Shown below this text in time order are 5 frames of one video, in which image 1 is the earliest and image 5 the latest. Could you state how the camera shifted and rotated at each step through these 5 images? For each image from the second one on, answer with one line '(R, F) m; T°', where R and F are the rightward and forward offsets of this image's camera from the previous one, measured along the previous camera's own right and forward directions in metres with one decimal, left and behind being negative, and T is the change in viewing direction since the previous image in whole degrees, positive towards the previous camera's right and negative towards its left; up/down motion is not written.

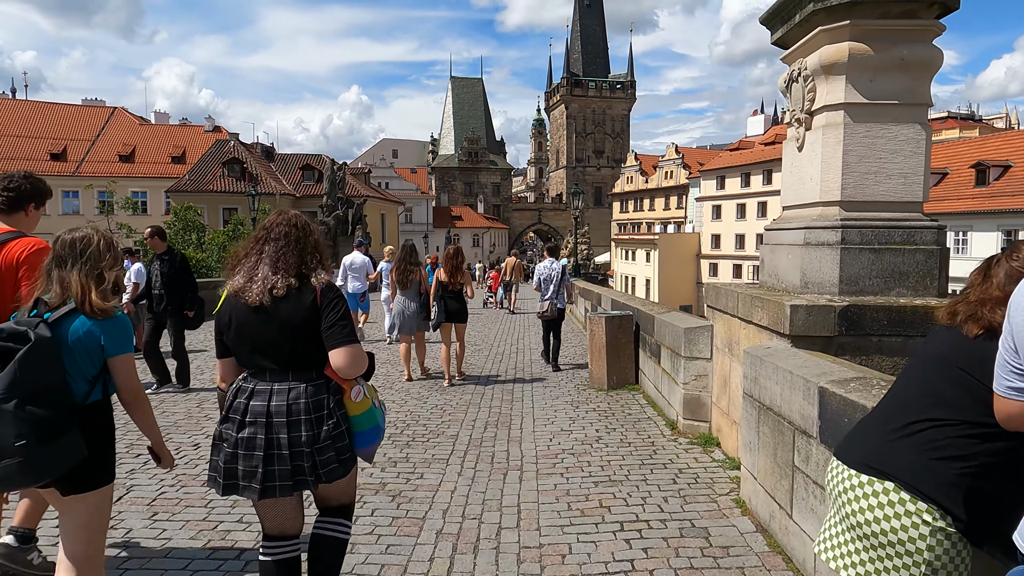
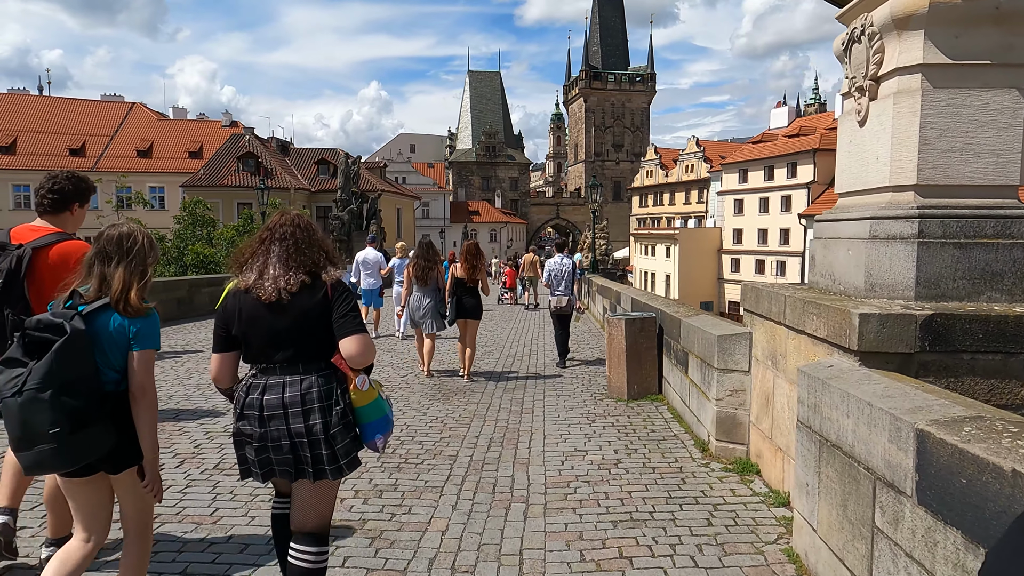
(+0.1, +0.7) m; -2°
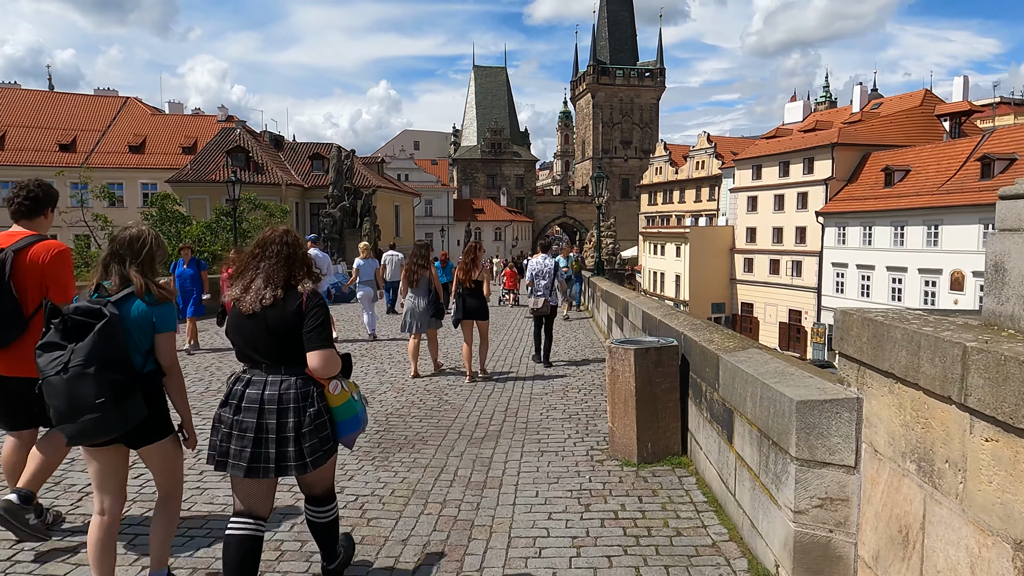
(+0.3, +1.9) m; -1°
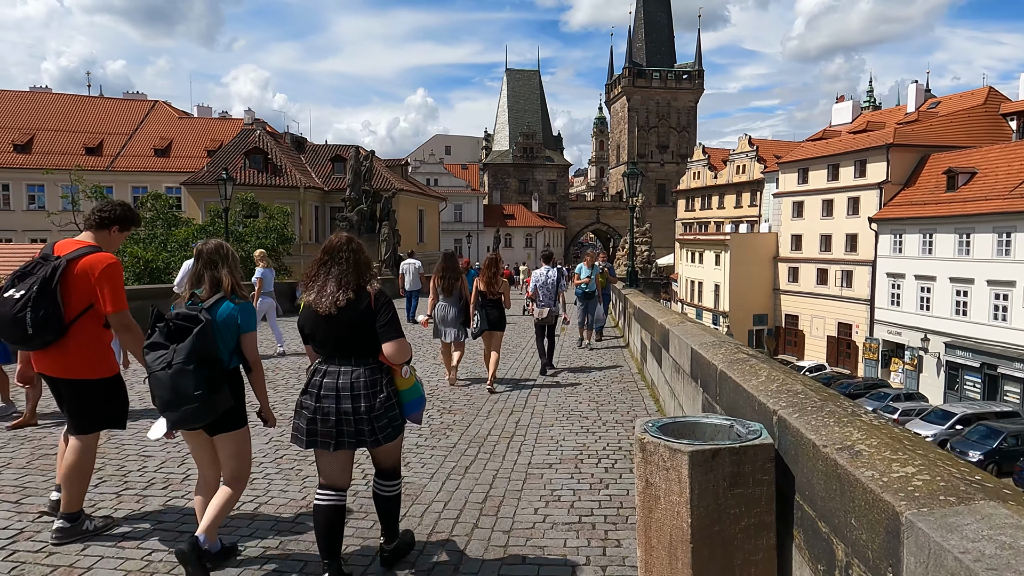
(+0.3, +2.2) m; -3°
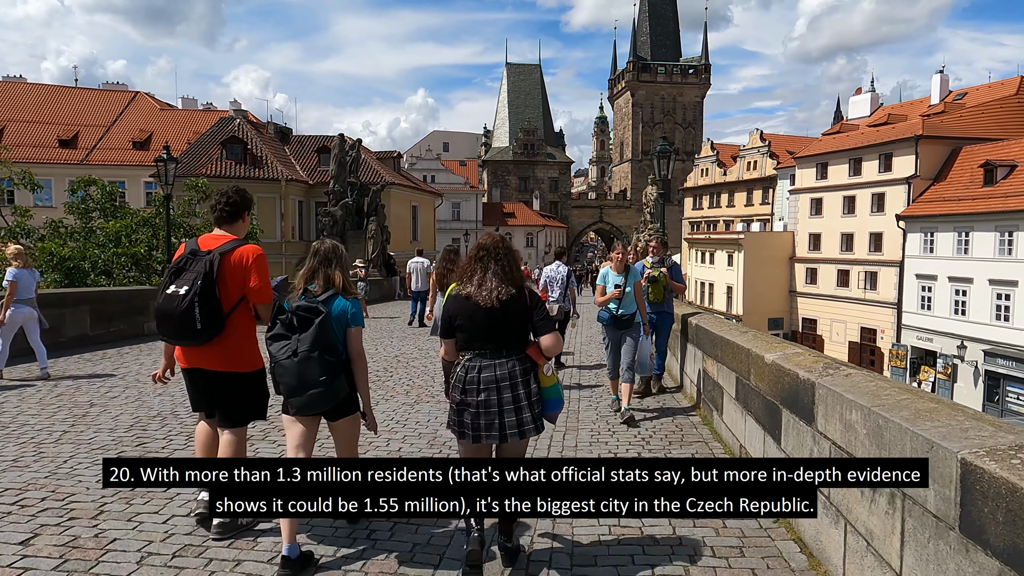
(0.0, +2.9) m; 0°
